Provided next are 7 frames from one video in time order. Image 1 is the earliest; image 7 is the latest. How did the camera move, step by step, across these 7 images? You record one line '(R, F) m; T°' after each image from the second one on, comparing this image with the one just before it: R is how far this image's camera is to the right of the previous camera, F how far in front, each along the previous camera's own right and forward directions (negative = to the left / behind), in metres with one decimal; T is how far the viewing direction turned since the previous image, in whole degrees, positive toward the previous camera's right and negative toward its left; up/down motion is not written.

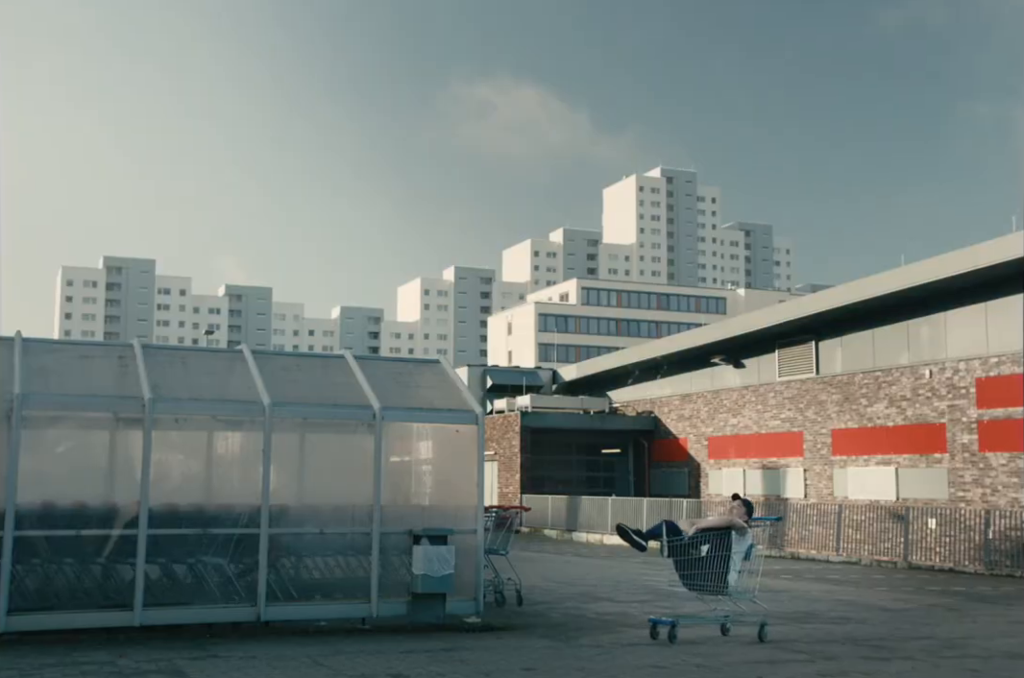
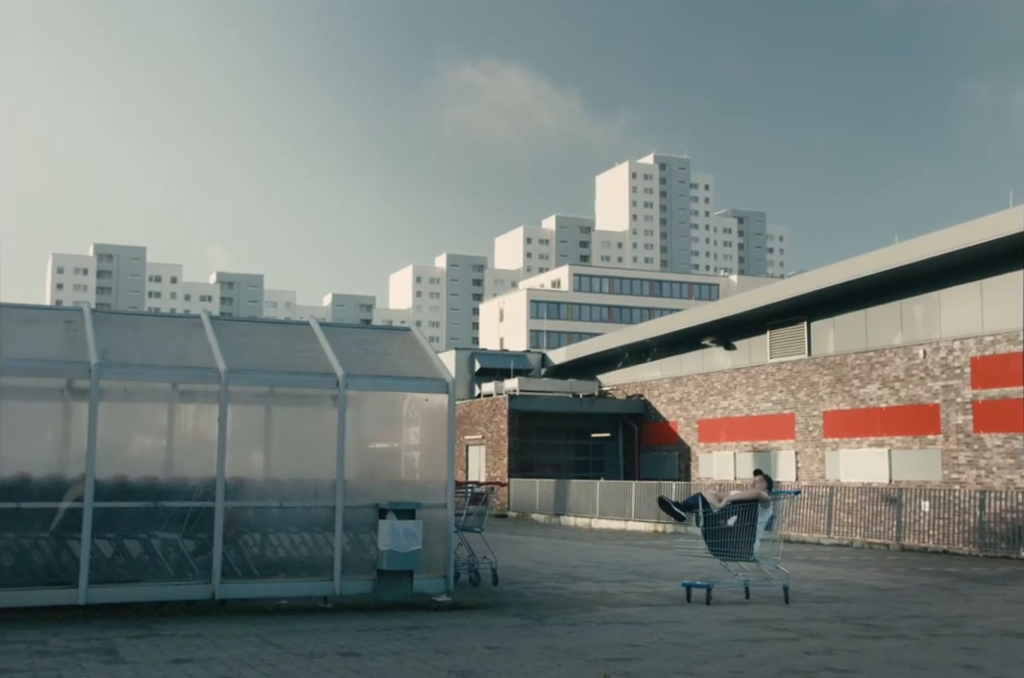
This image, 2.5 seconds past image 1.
(+0.2, +0.6) m; 0°
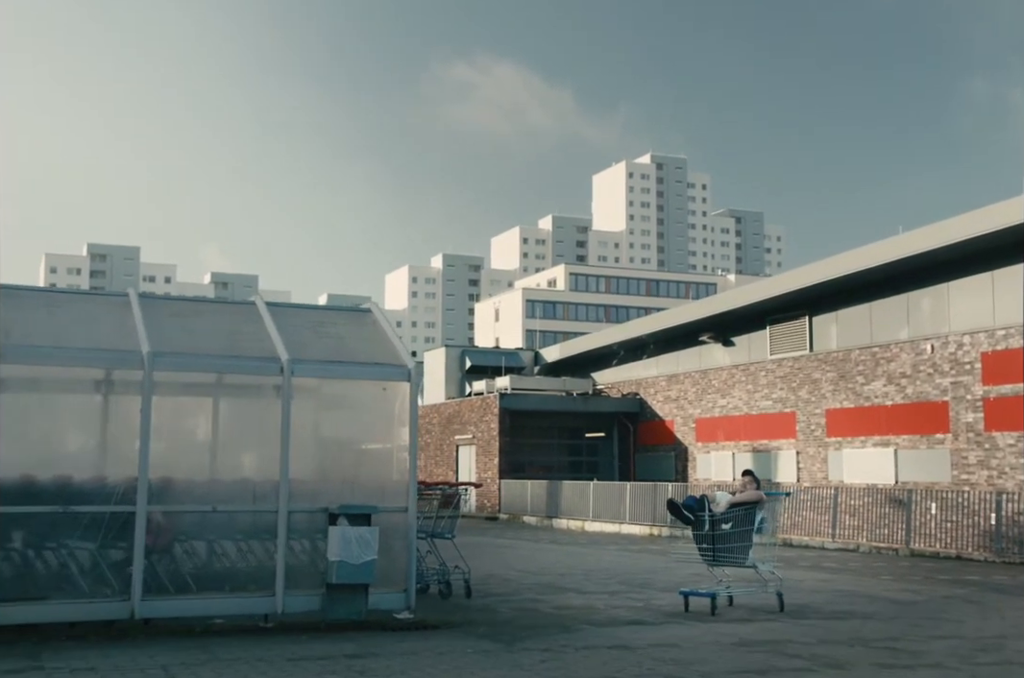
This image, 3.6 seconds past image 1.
(+0.2, +1.3) m; 0°
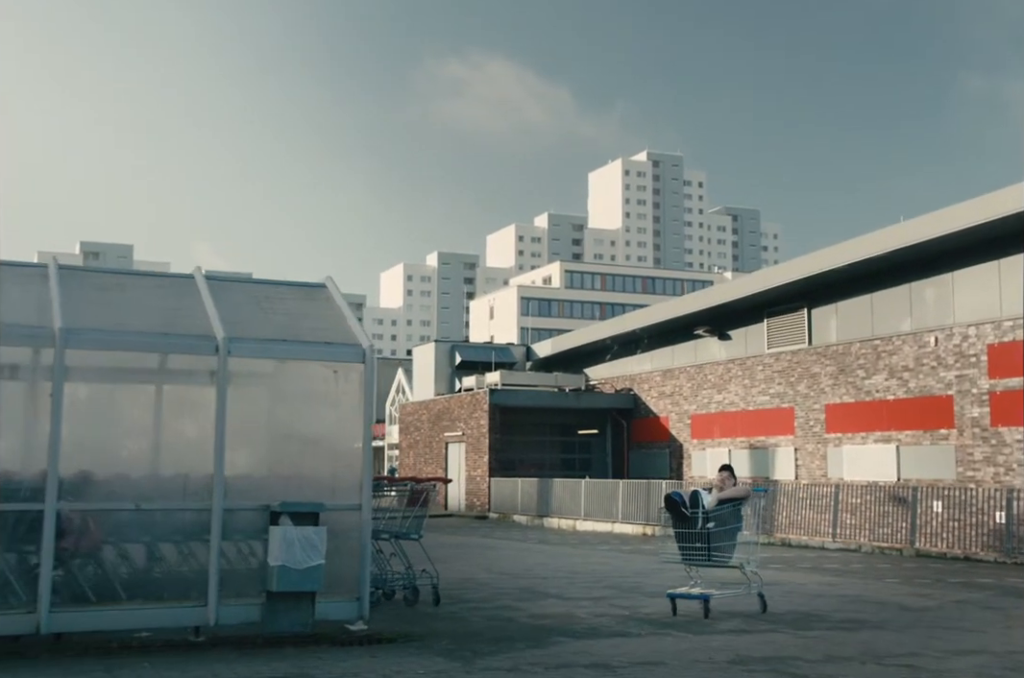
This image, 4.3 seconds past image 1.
(+0.2, +1.0) m; 0°
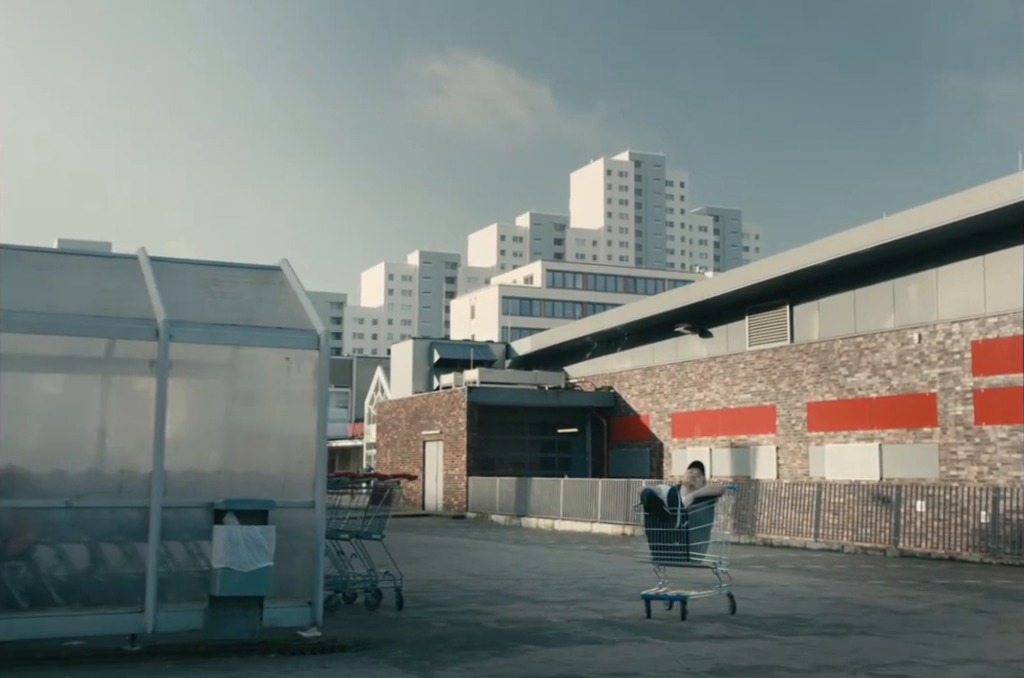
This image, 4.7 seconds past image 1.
(+0.1, +0.6) m; +1°
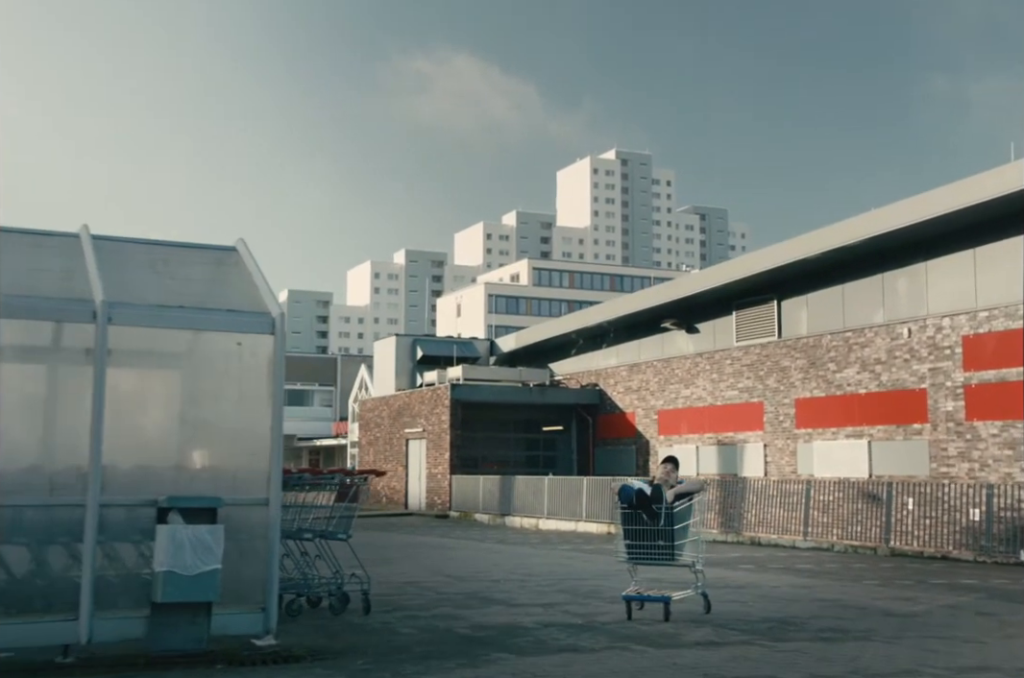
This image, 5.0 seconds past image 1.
(+0.1, +0.6) m; +1°
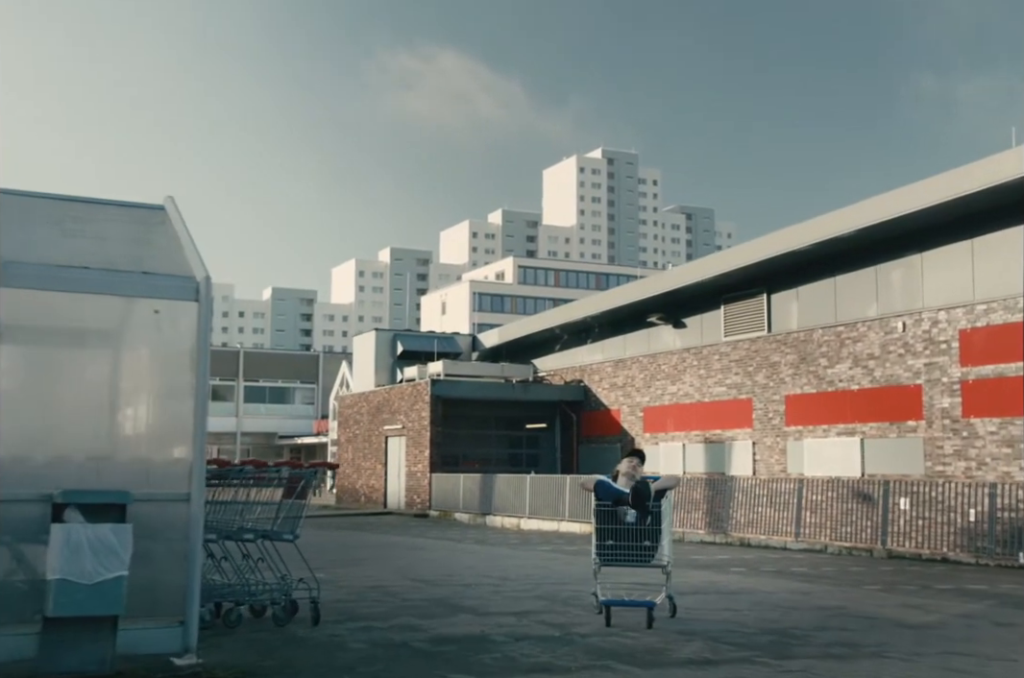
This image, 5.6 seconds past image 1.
(+0.1, +1.0) m; +1°
